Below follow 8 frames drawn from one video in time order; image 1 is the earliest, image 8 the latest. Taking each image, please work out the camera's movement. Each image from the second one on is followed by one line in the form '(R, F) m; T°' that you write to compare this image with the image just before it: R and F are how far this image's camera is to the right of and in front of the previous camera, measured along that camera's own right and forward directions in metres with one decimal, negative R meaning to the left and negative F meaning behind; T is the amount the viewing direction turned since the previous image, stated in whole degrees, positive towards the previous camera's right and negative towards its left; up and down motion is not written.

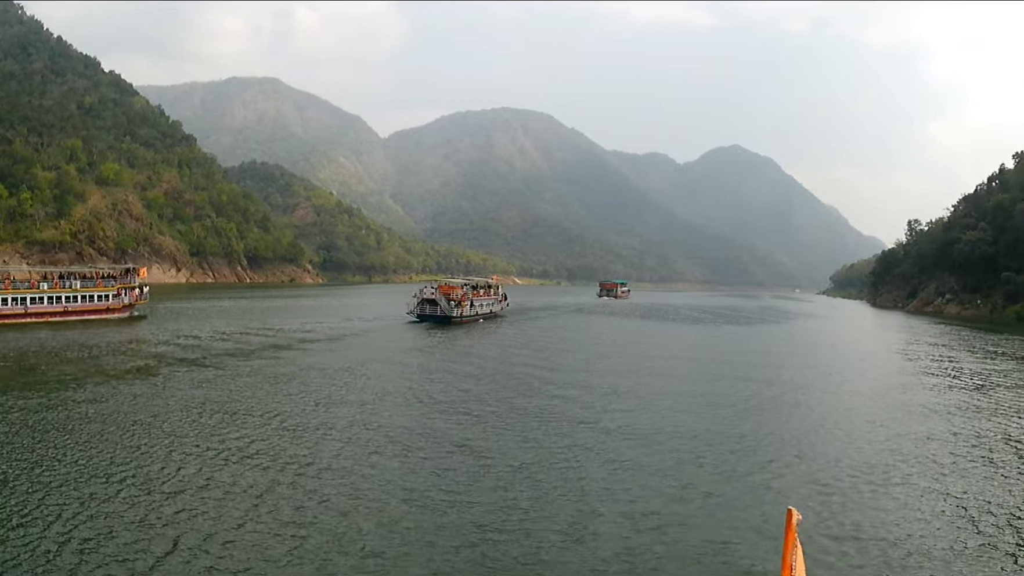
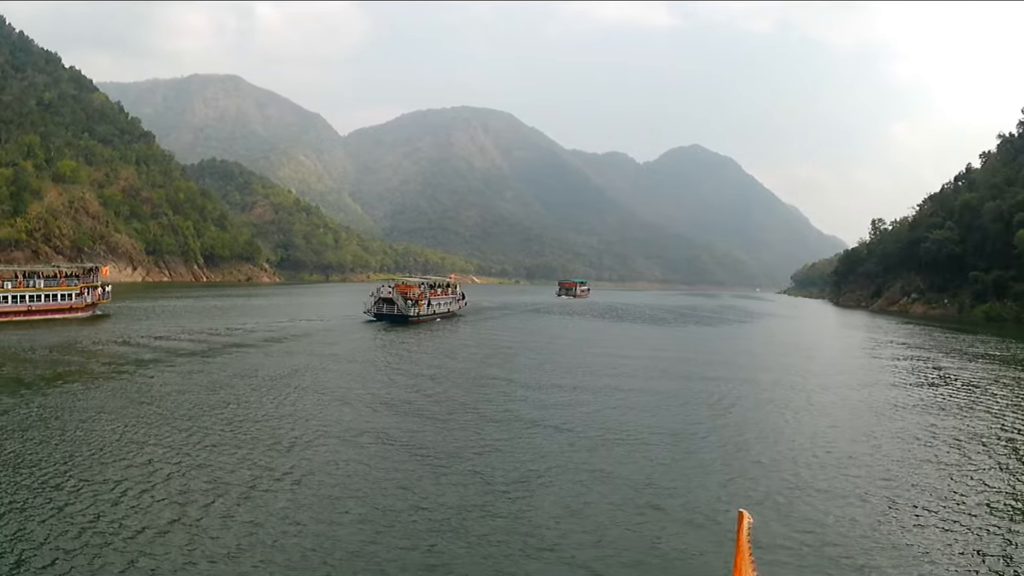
(+0.6, -0.3) m; +3°
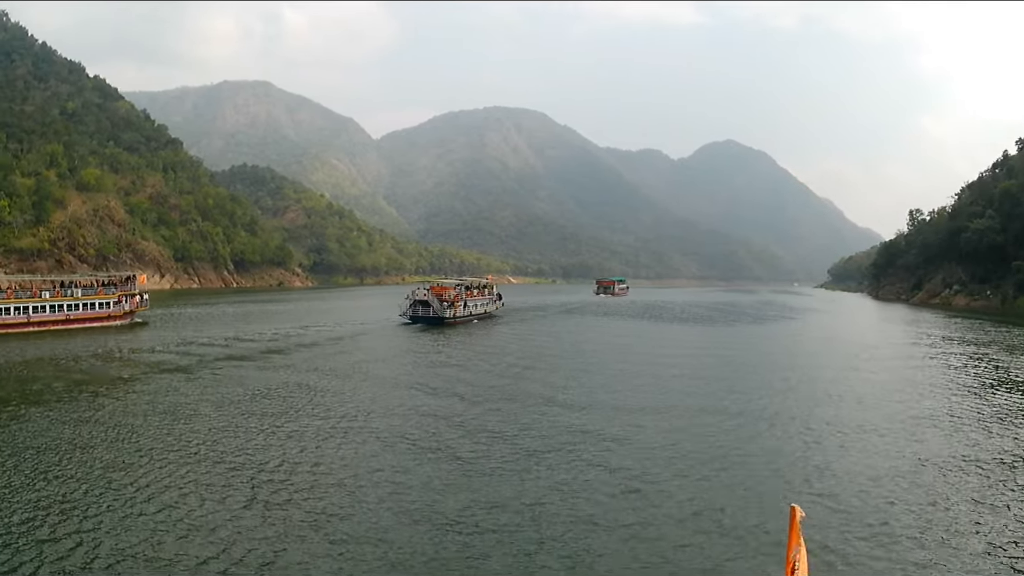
(0.0, +3.4) m; -3°
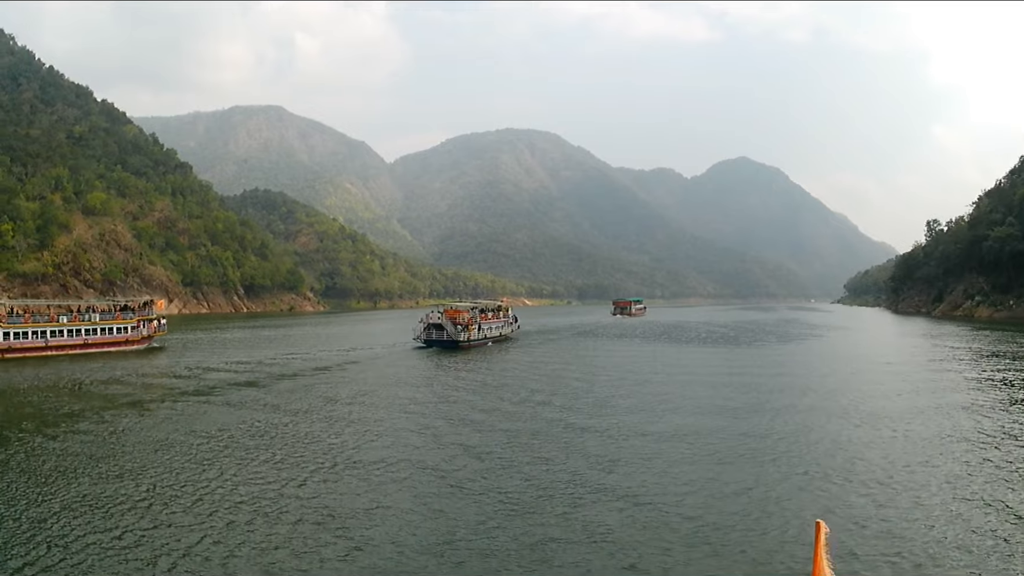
(+0.2, +2.1) m; -1°
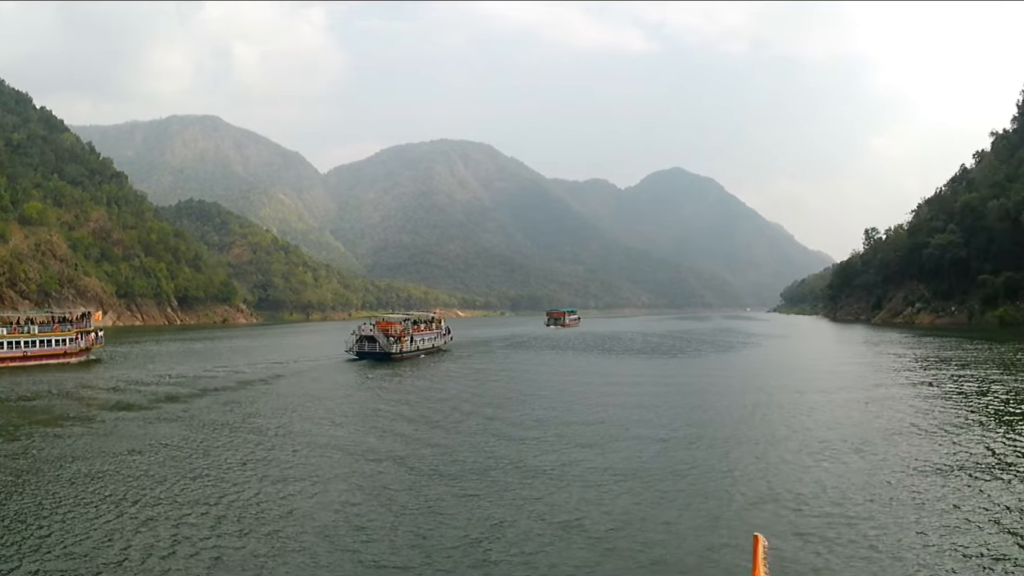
(0.0, -4.2) m; +6°
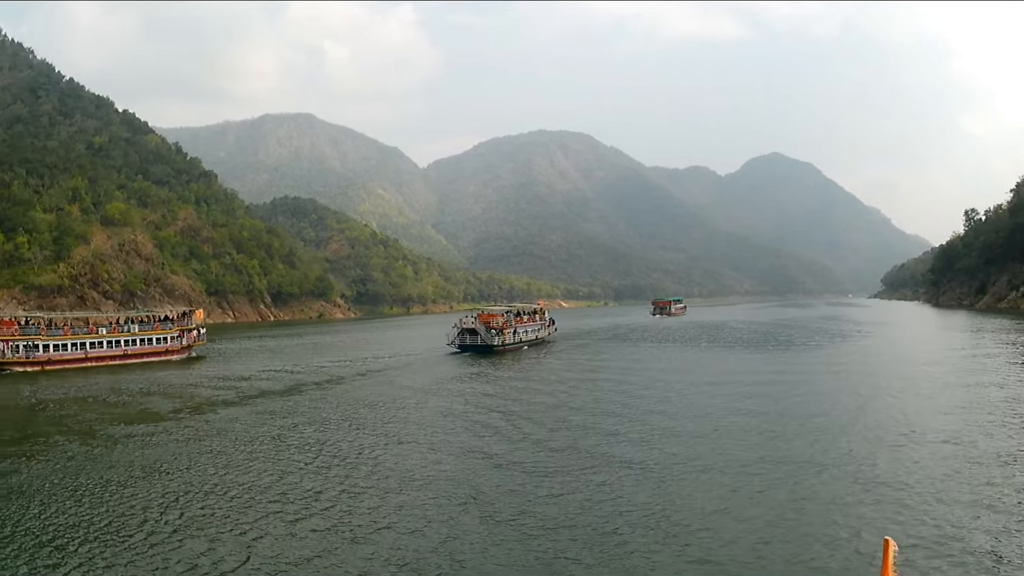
(+0.6, +6.3) m; -9°
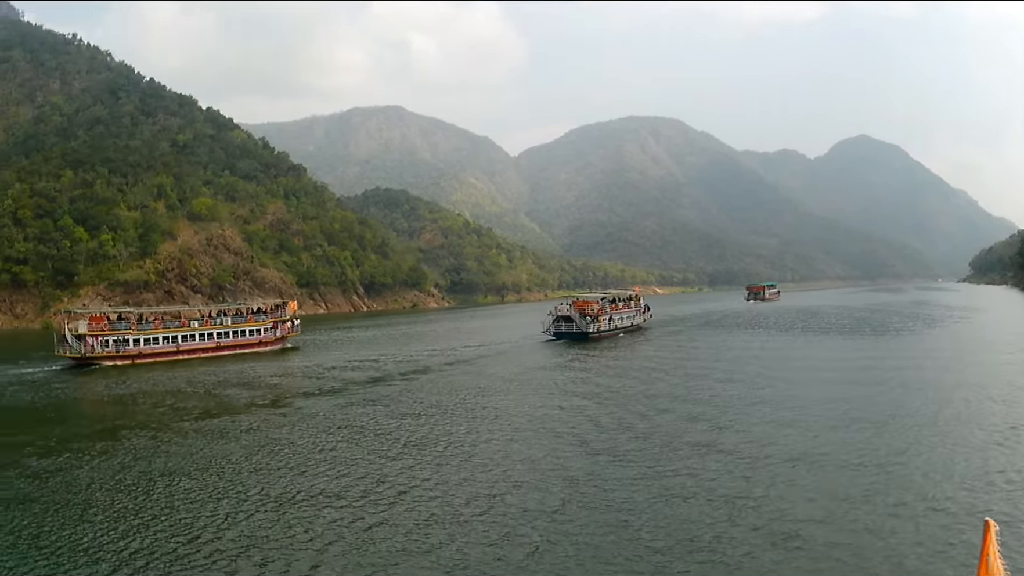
(+0.8, +2.0) m; -8°
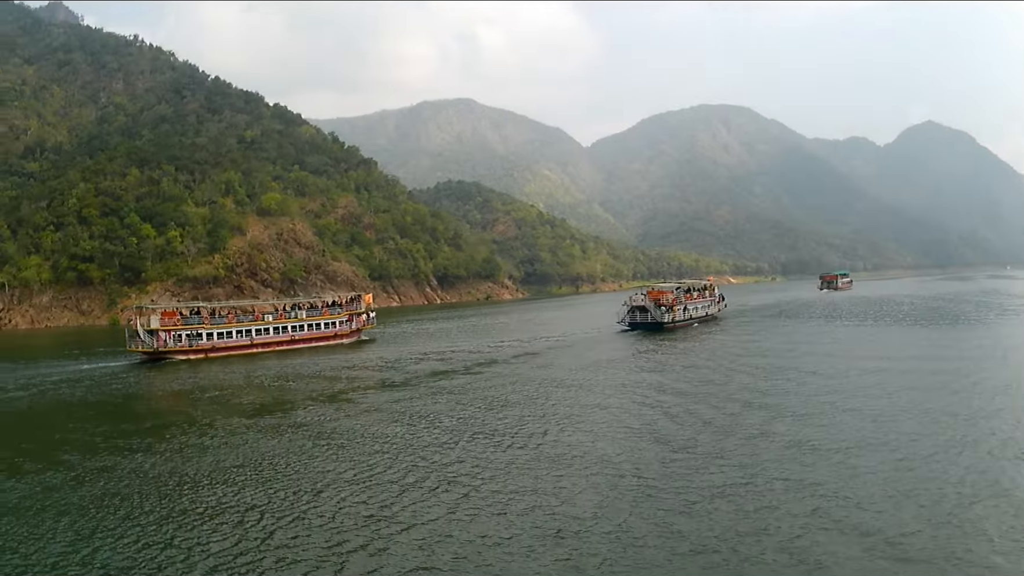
(+0.4, +1.1) m; -7°
